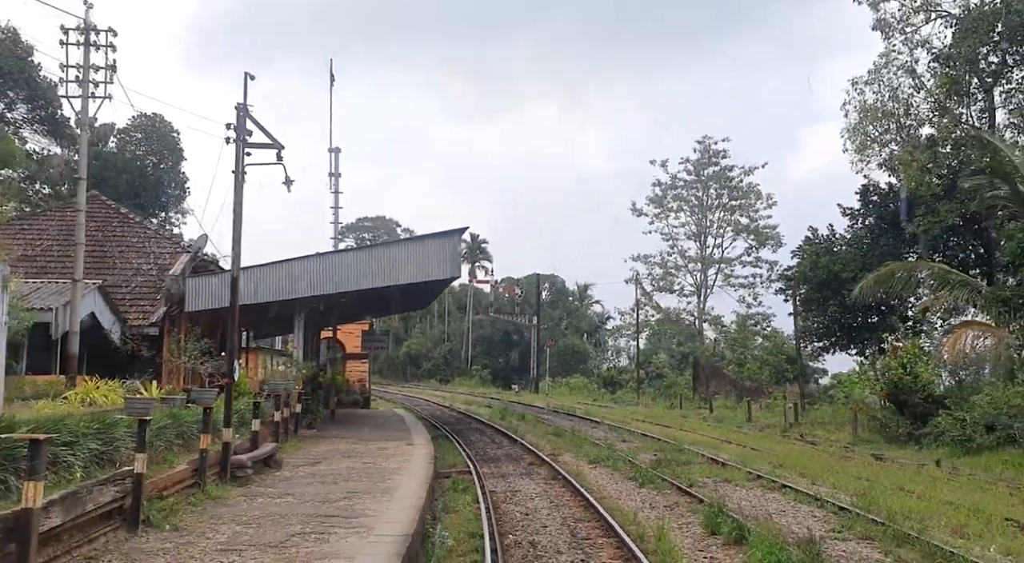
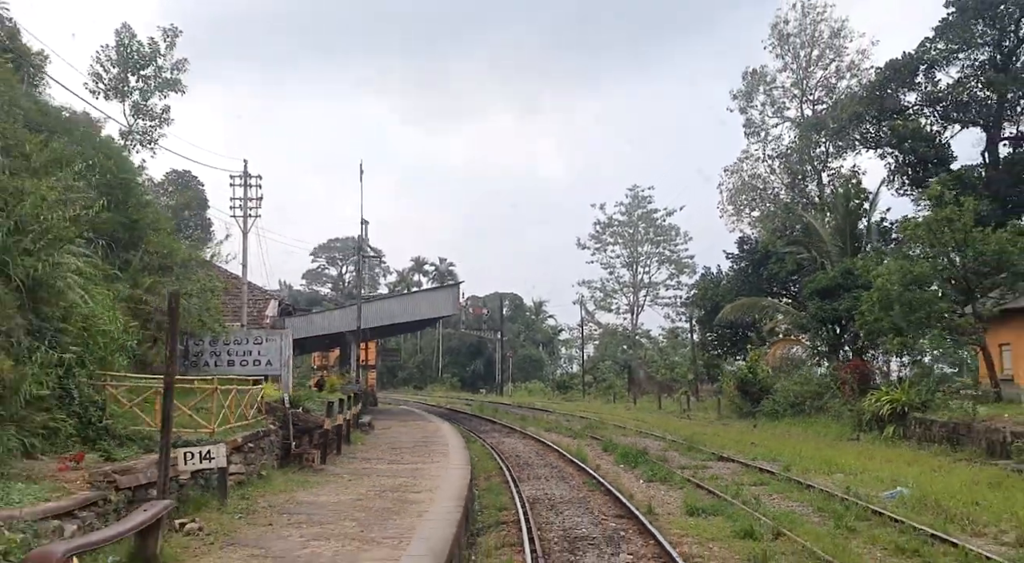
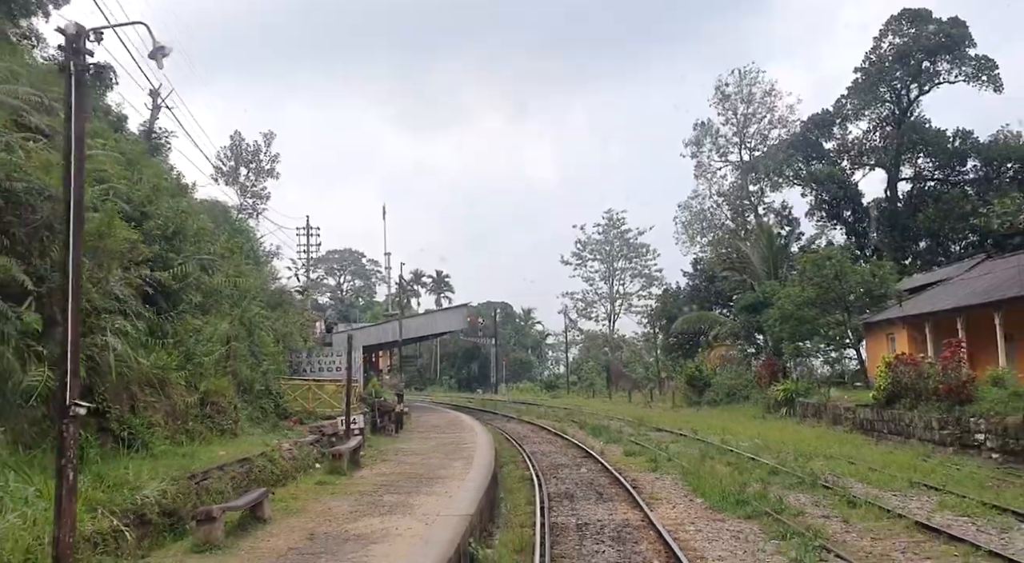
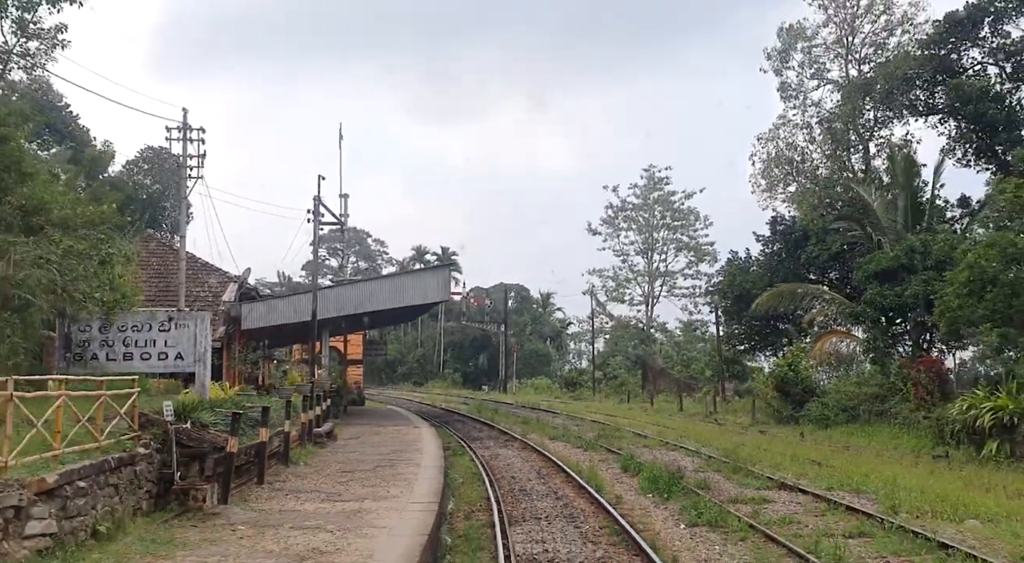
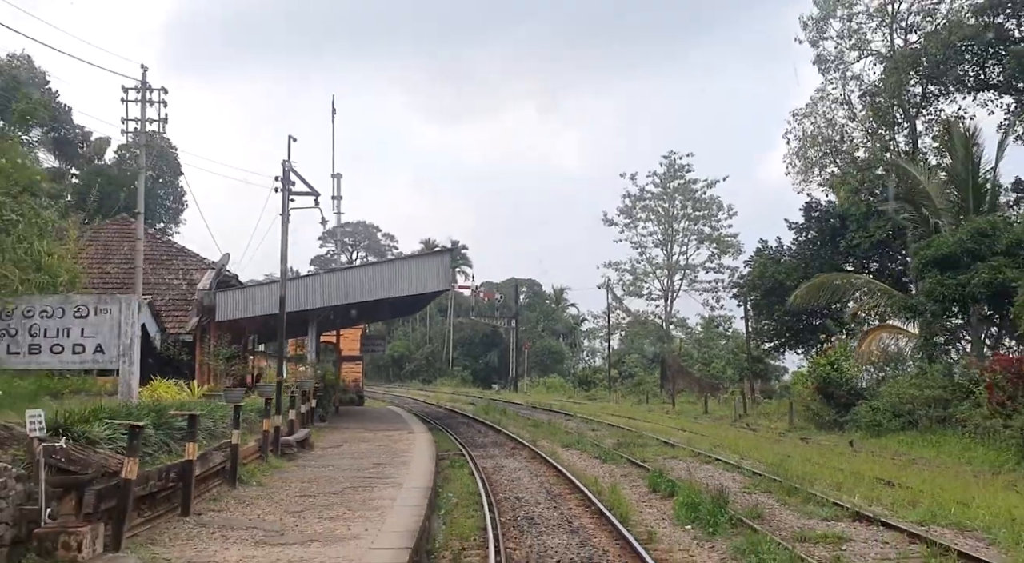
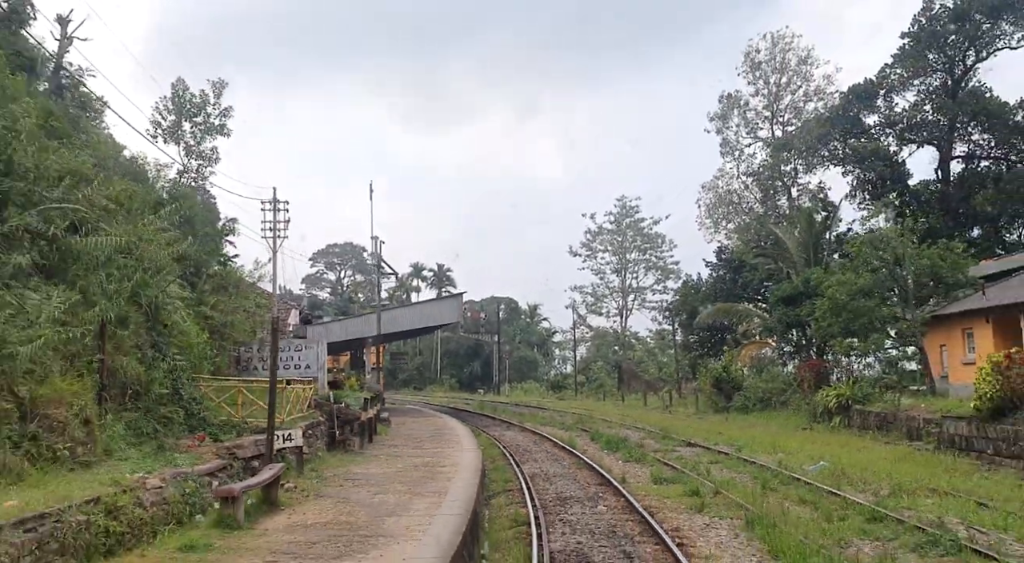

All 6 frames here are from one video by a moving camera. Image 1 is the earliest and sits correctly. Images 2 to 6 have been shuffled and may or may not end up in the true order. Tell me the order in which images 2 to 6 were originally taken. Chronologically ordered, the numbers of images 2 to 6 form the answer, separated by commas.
5, 4, 2, 6, 3
